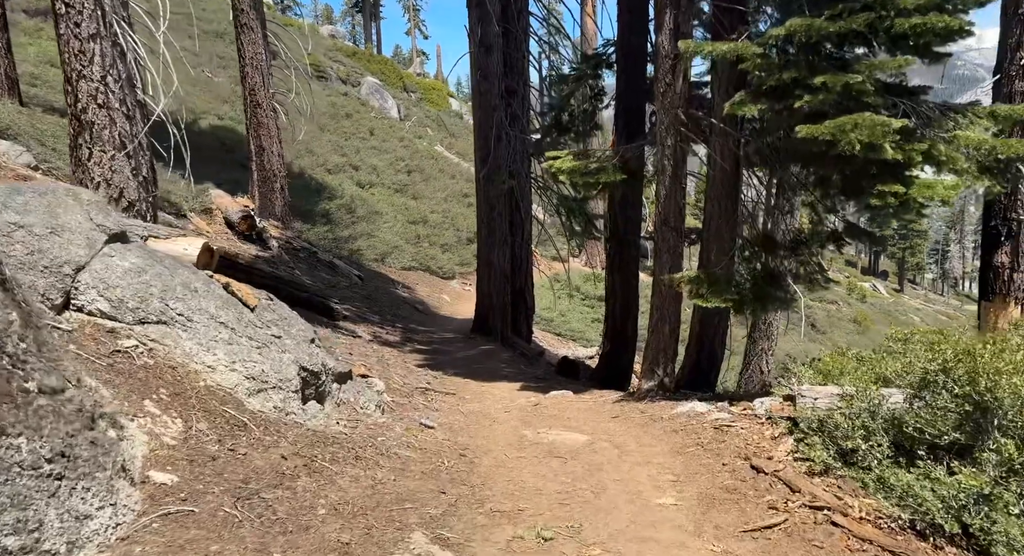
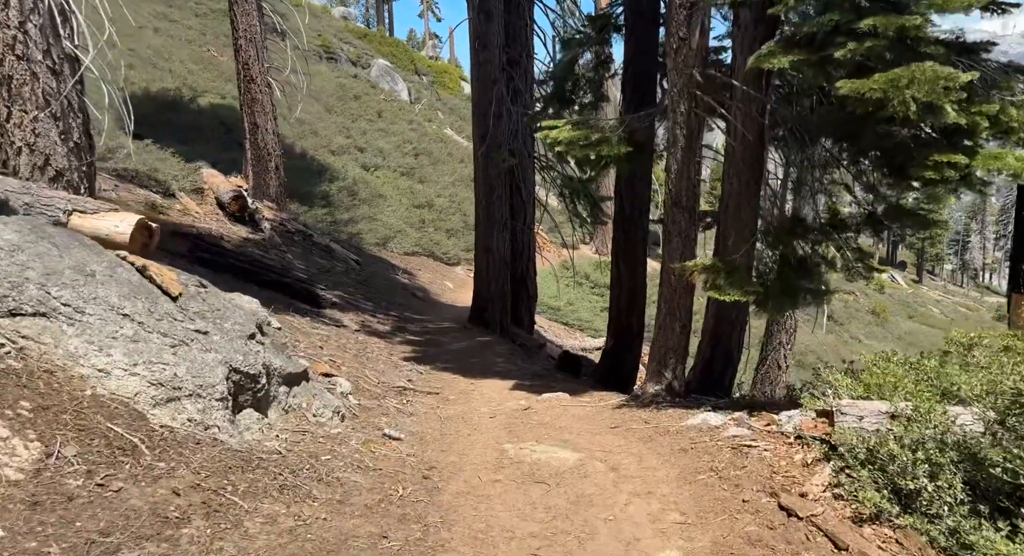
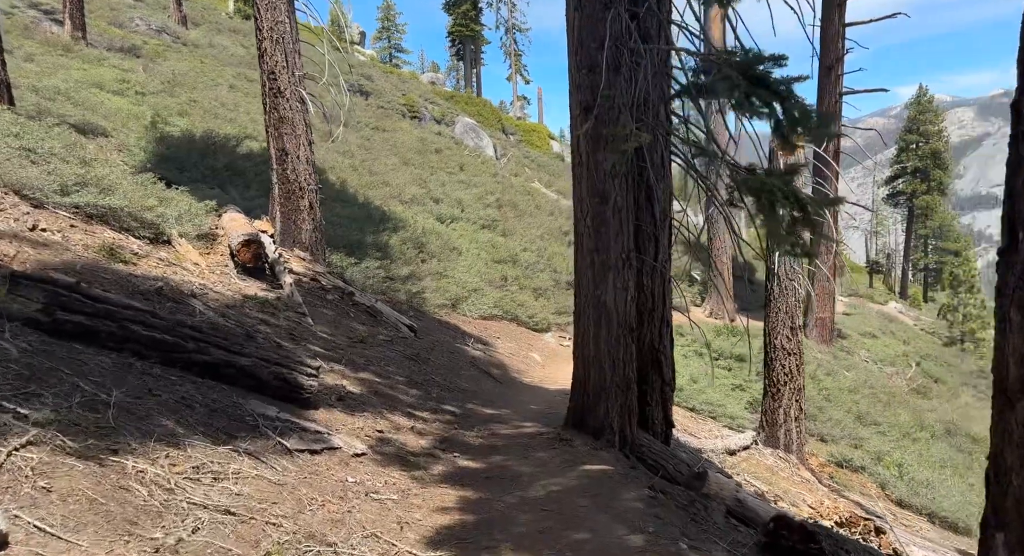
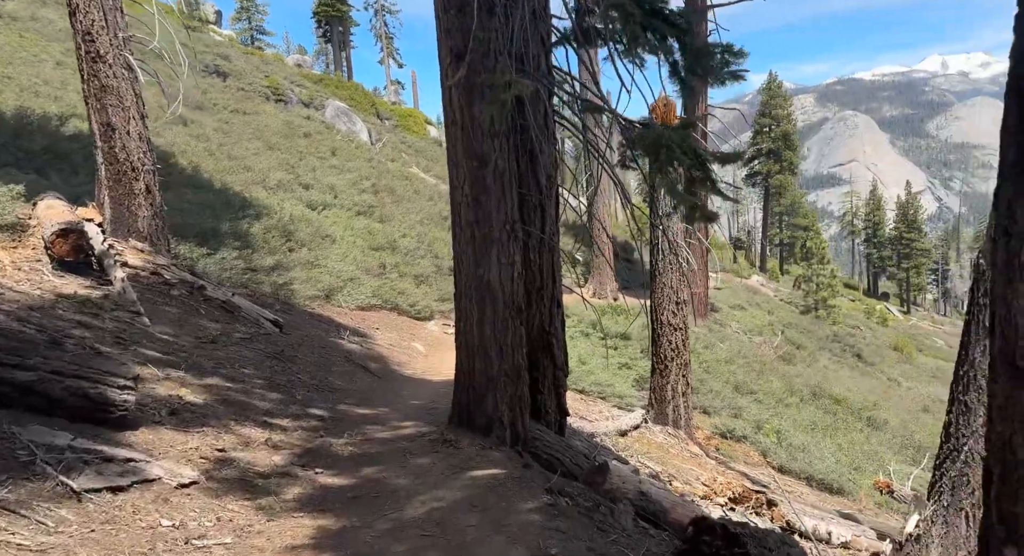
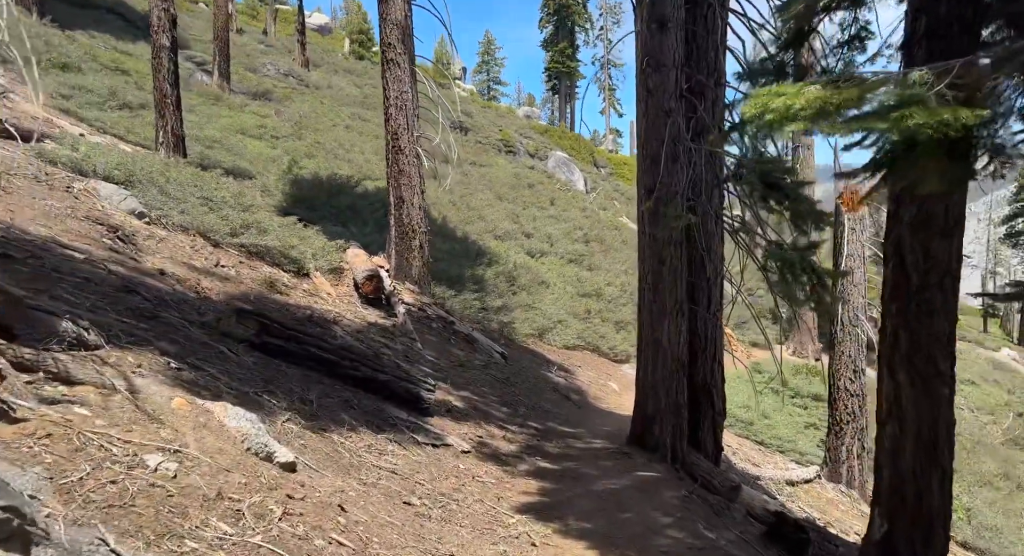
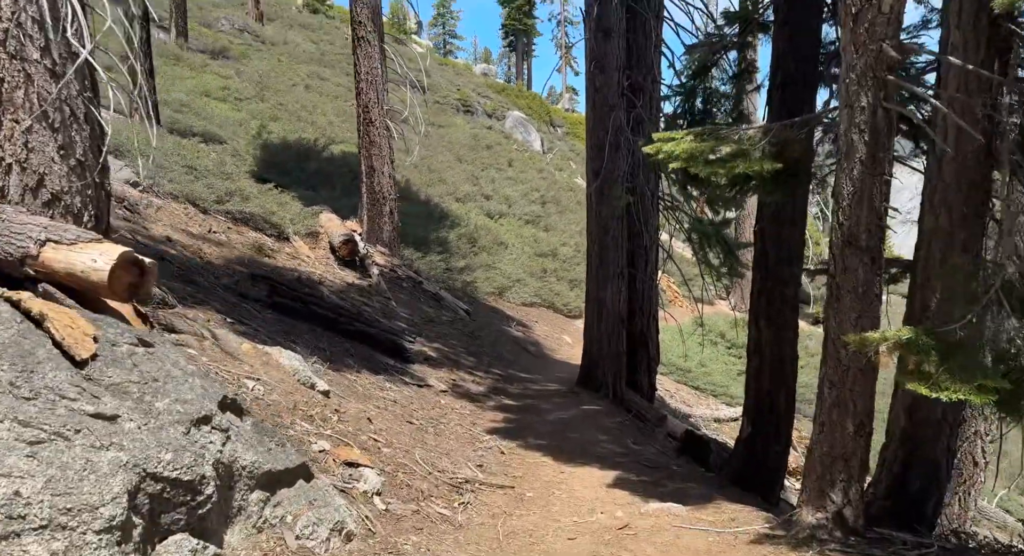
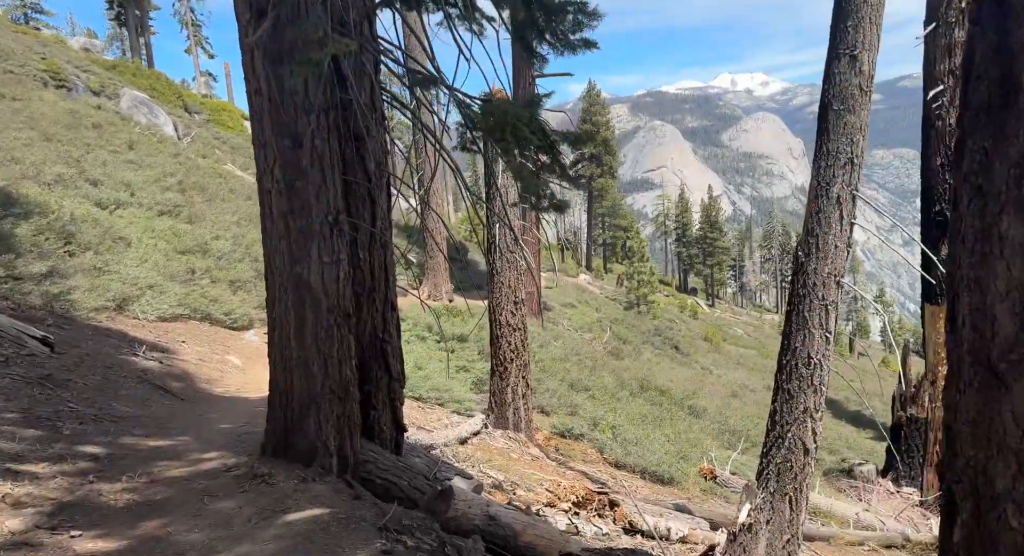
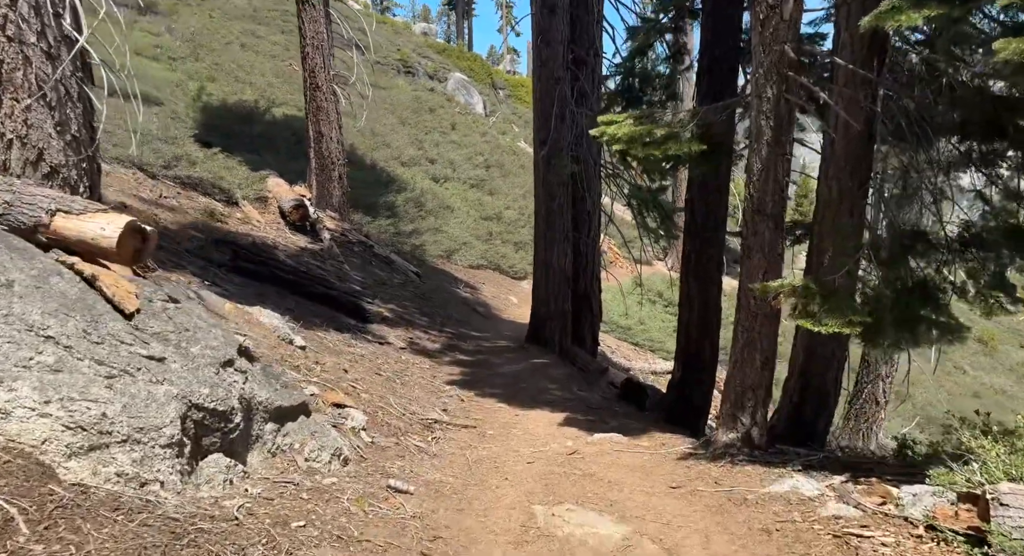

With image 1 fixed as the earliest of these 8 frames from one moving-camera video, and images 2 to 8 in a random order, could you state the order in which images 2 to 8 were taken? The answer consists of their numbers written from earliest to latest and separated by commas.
2, 8, 6, 5, 3, 4, 7
